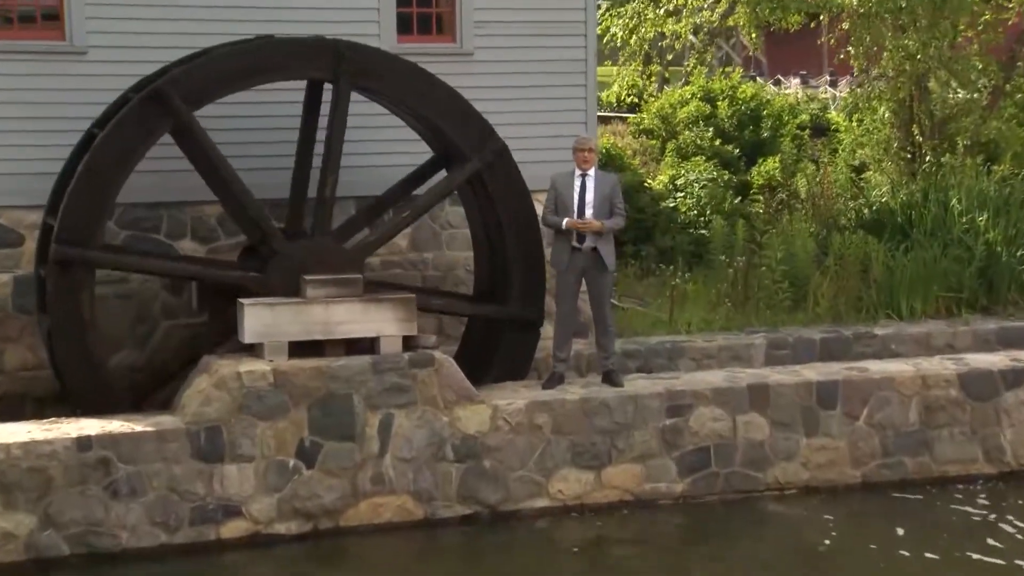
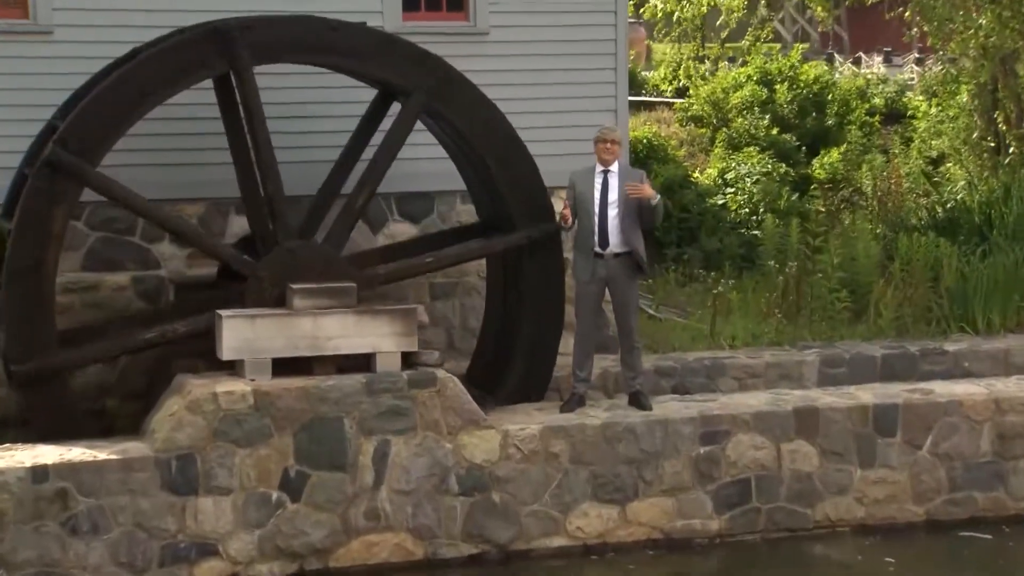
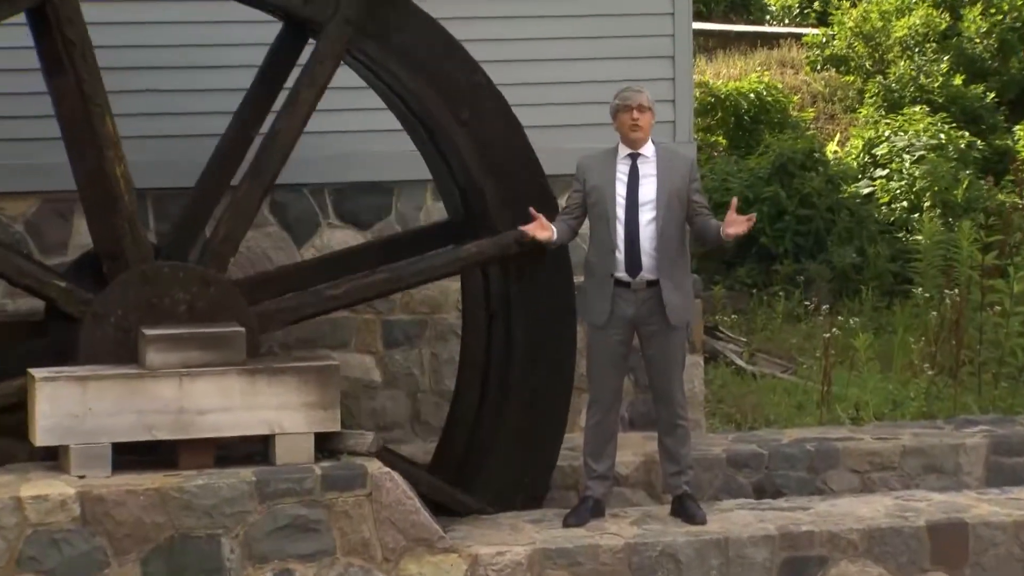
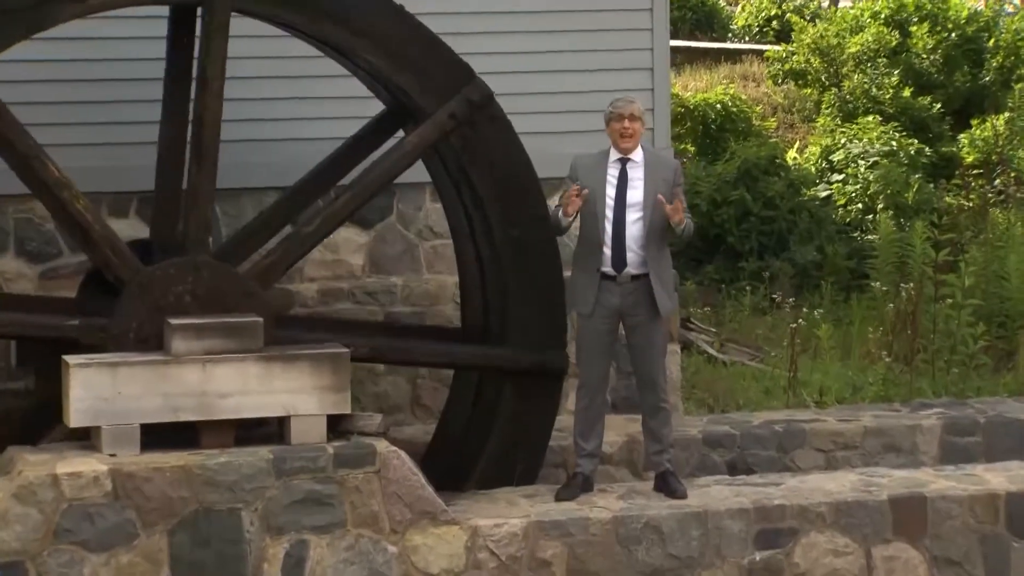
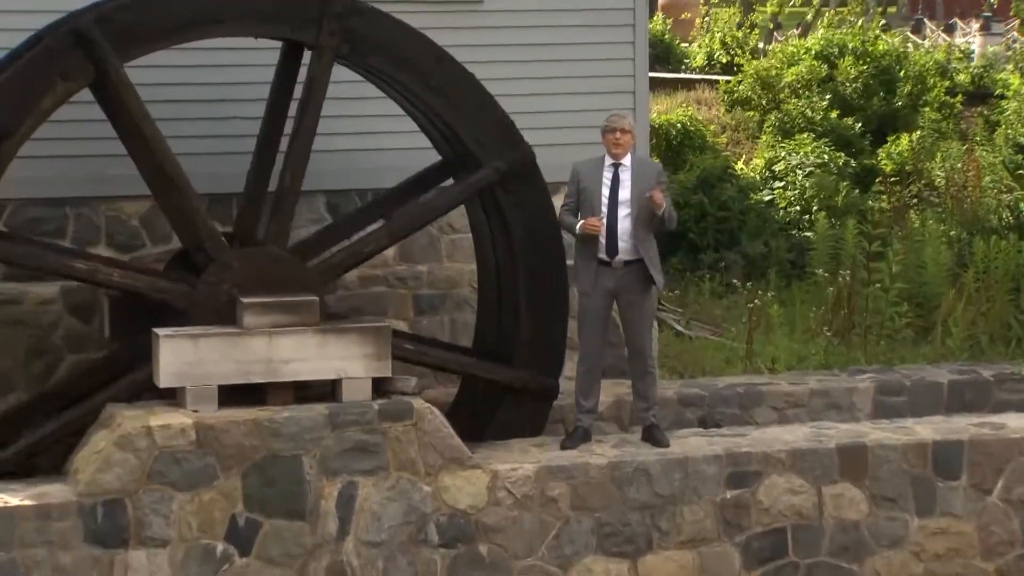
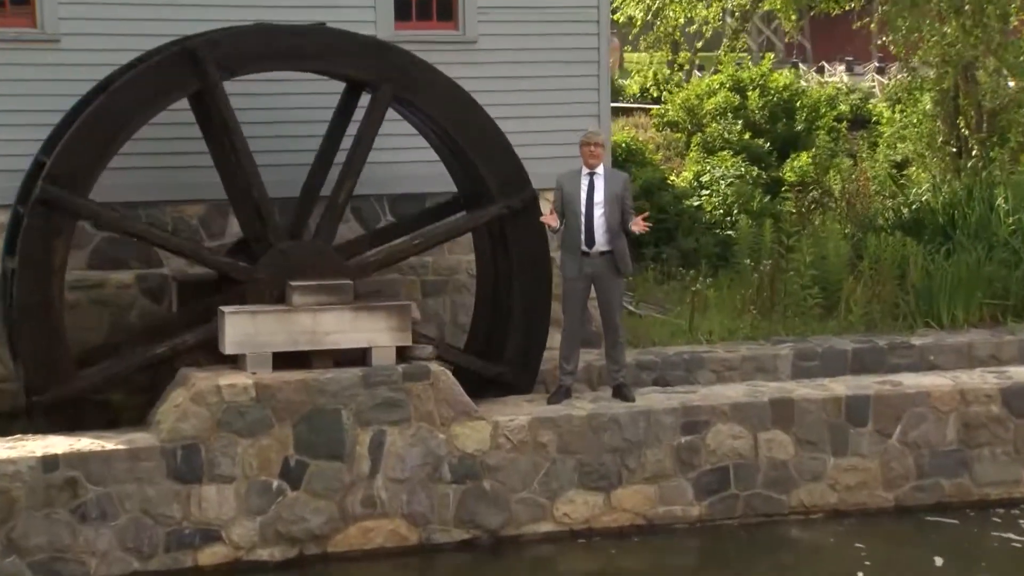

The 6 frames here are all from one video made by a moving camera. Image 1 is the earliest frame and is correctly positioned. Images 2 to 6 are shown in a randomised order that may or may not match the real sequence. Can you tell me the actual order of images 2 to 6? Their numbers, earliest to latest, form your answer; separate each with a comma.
6, 2, 5, 4, 3
